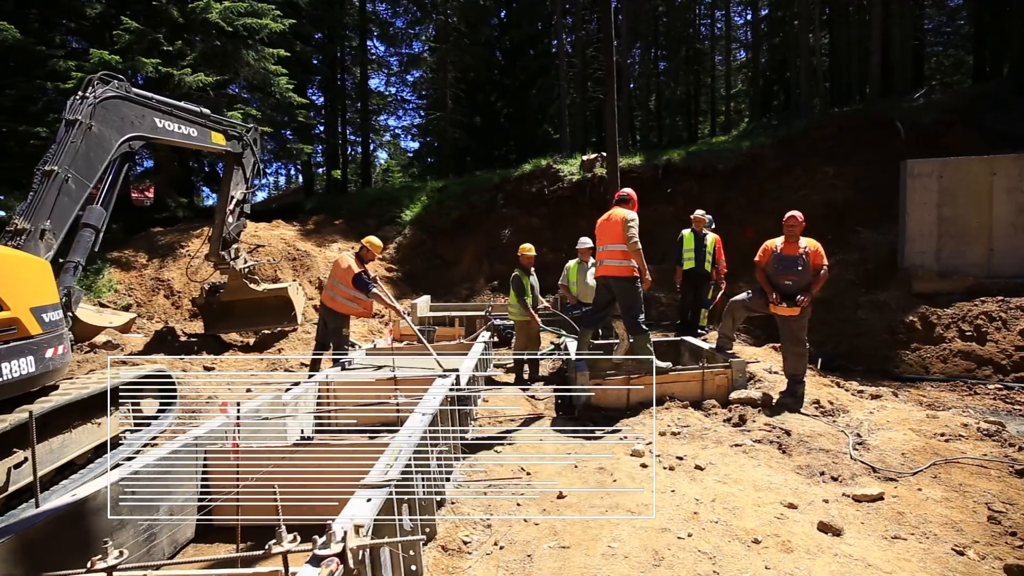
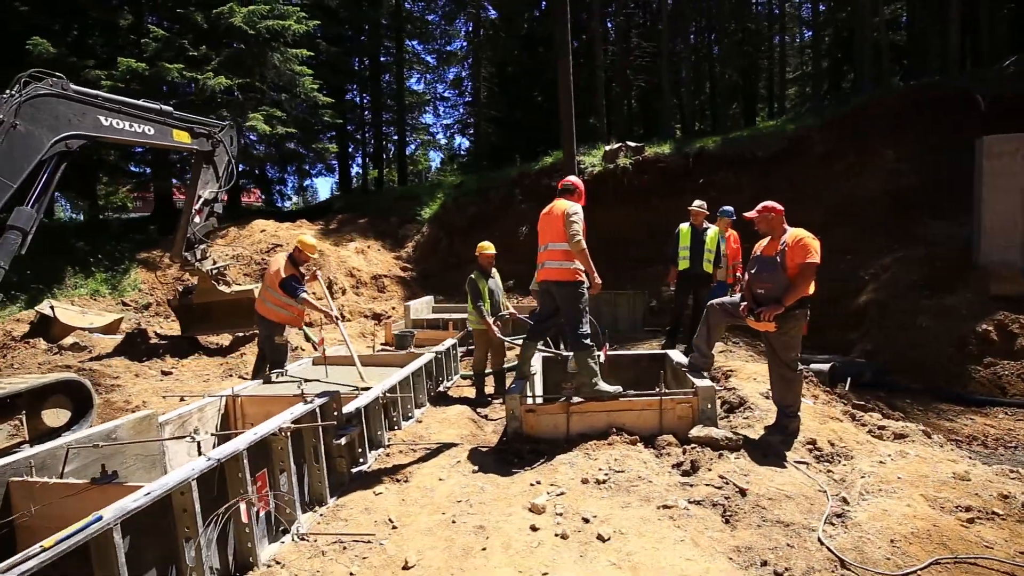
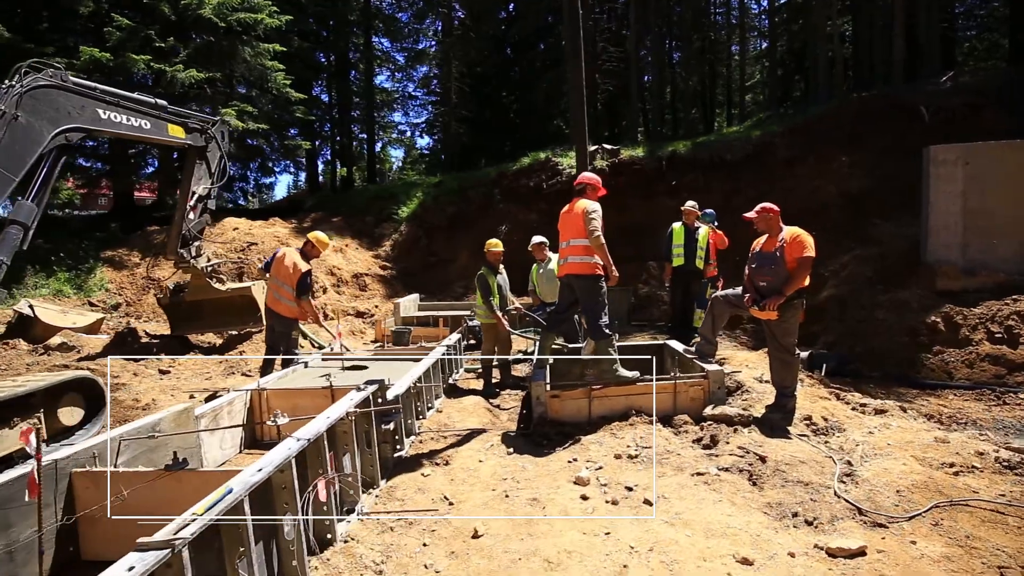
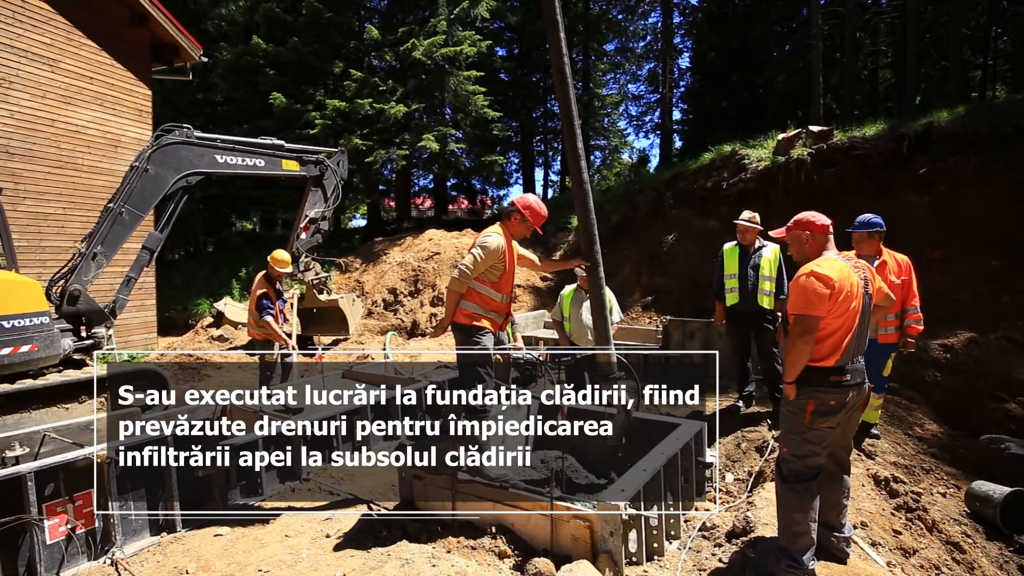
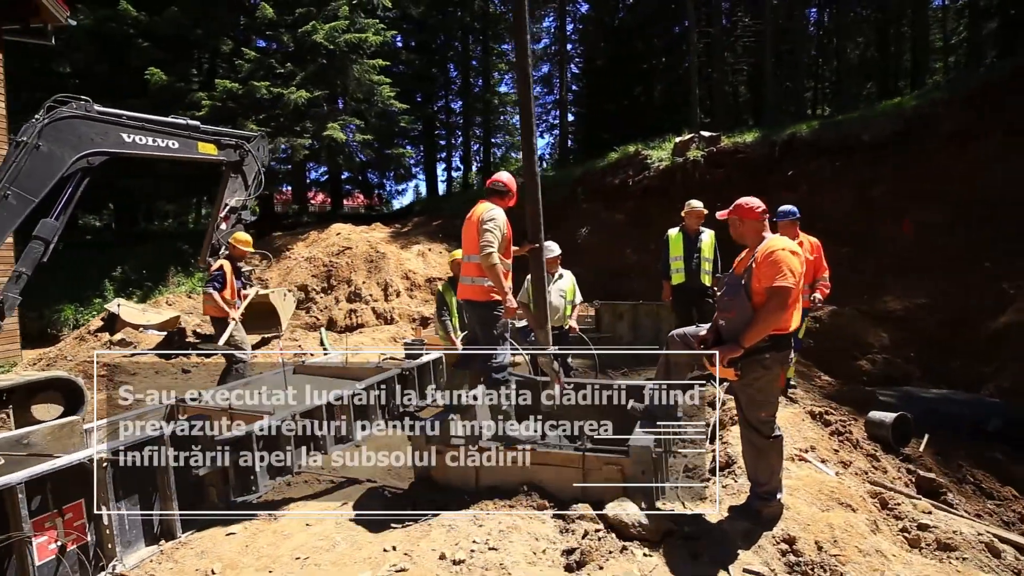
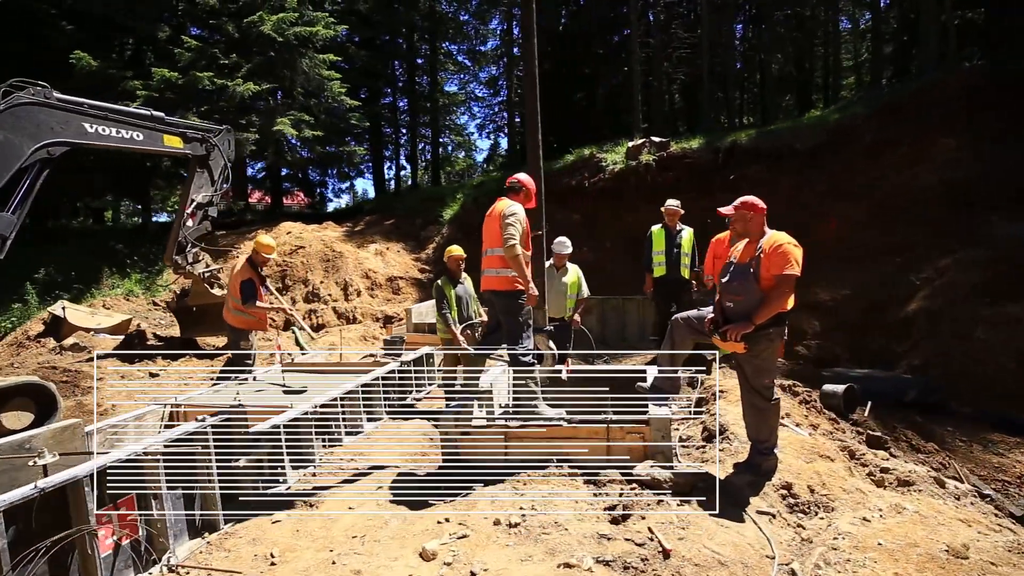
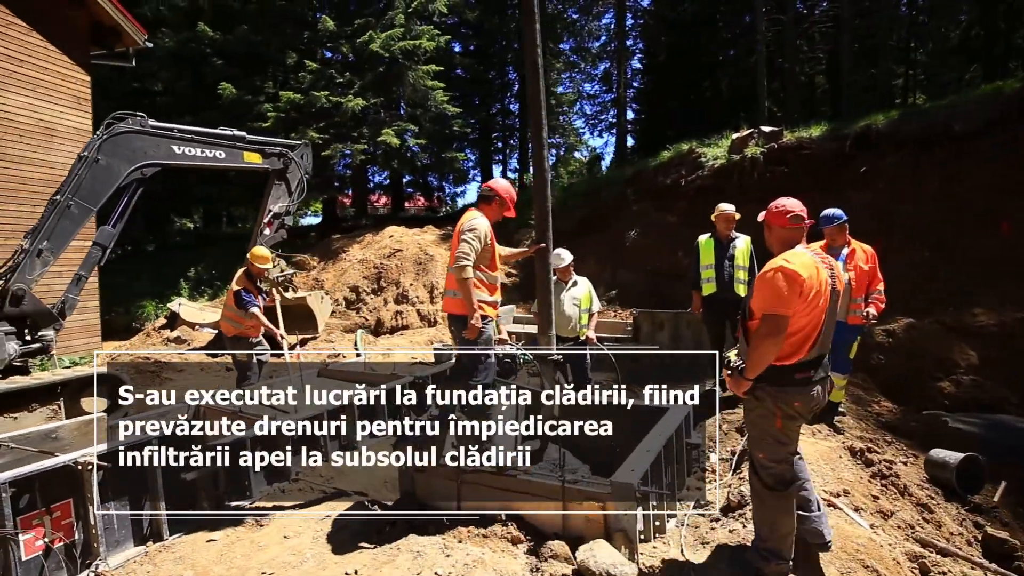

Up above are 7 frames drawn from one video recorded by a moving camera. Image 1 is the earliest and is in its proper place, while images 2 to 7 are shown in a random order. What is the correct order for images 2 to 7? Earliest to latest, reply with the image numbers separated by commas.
3, 2, 6, 5, 7, 4
